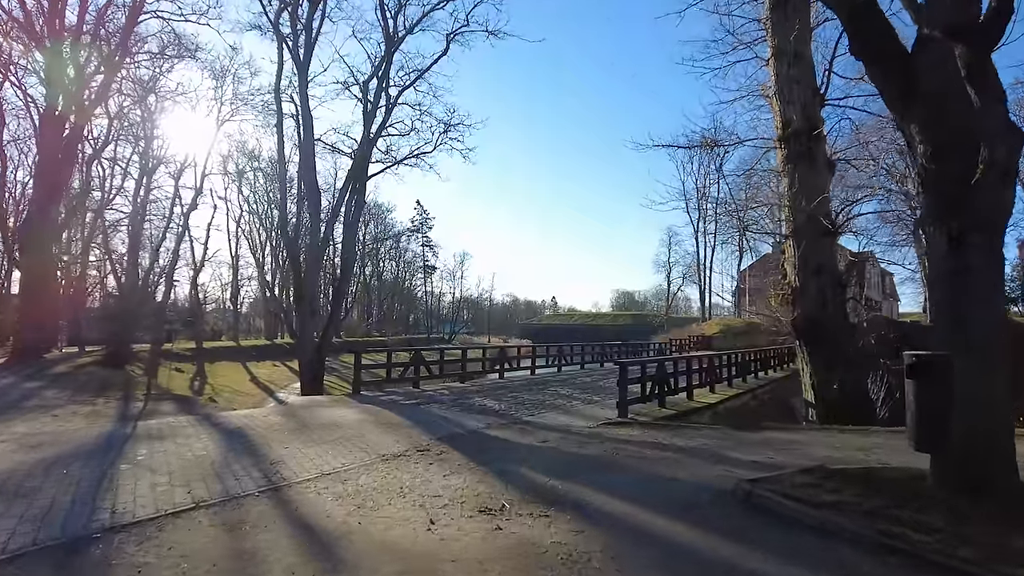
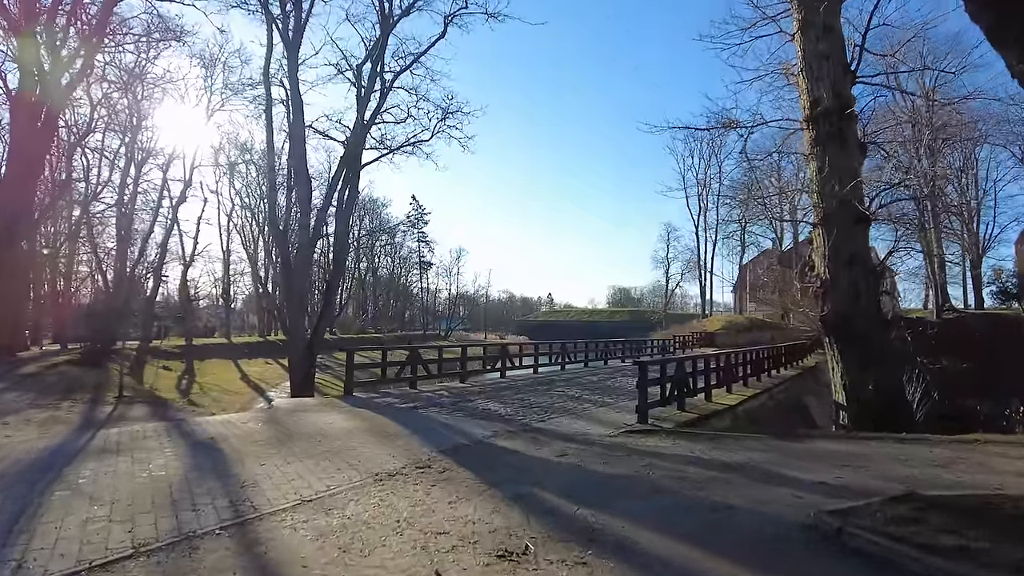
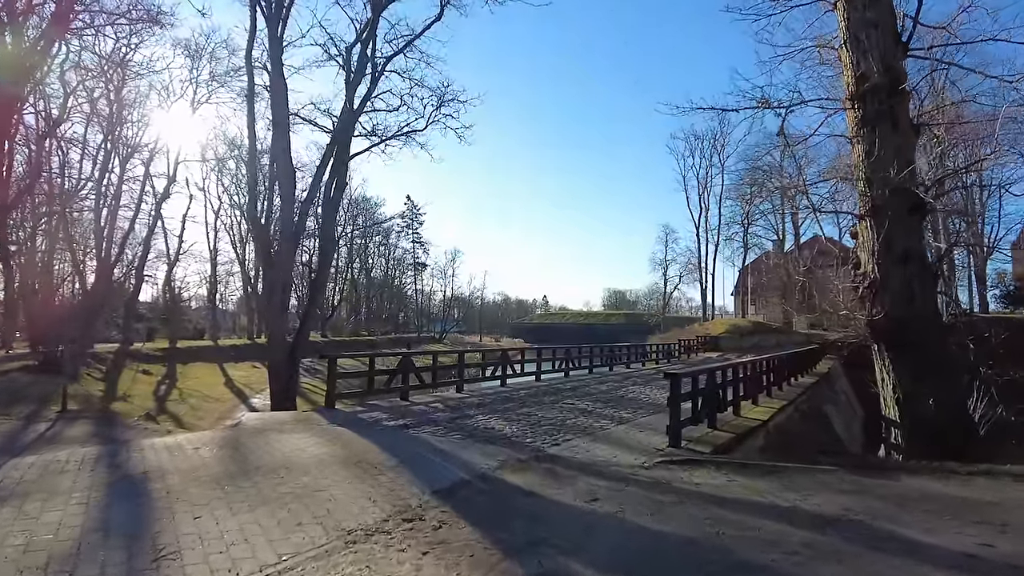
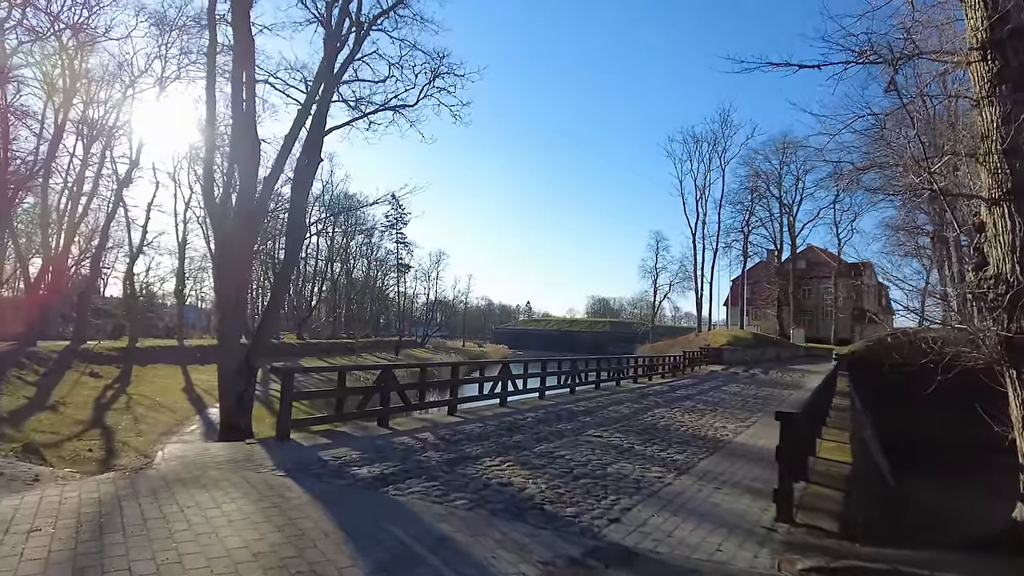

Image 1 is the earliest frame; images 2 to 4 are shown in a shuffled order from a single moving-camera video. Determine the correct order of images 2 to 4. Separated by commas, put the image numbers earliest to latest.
2, 3, 4
